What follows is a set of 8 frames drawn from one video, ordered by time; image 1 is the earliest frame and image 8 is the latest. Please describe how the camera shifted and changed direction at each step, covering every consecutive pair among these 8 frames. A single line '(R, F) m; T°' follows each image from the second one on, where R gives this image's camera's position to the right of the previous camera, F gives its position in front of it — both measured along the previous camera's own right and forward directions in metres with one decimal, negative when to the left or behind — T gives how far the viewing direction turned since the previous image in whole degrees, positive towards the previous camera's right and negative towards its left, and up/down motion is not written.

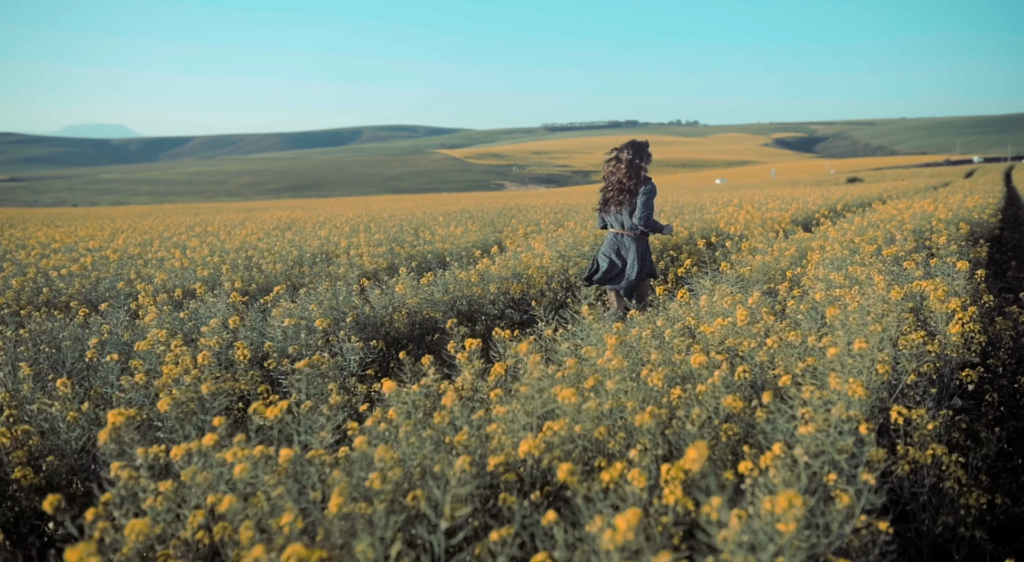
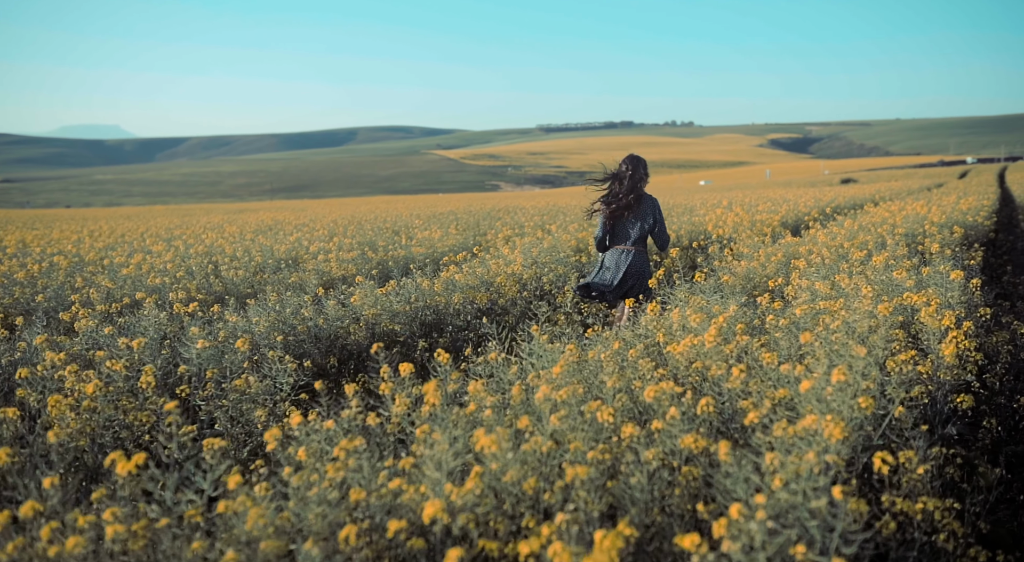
(+0.3, +0.4) m; 0°
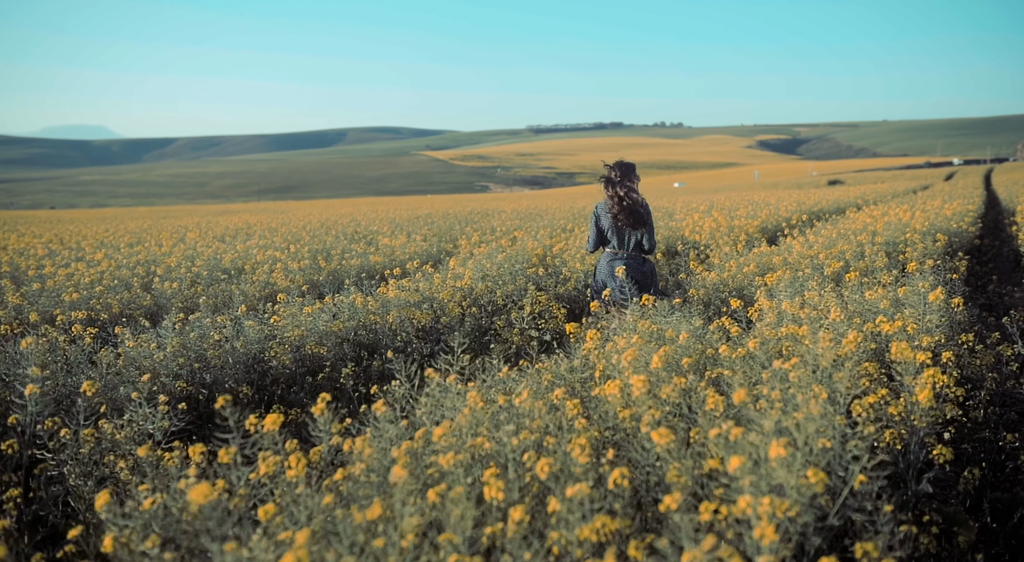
(+0.4, +0.6) m; +1°
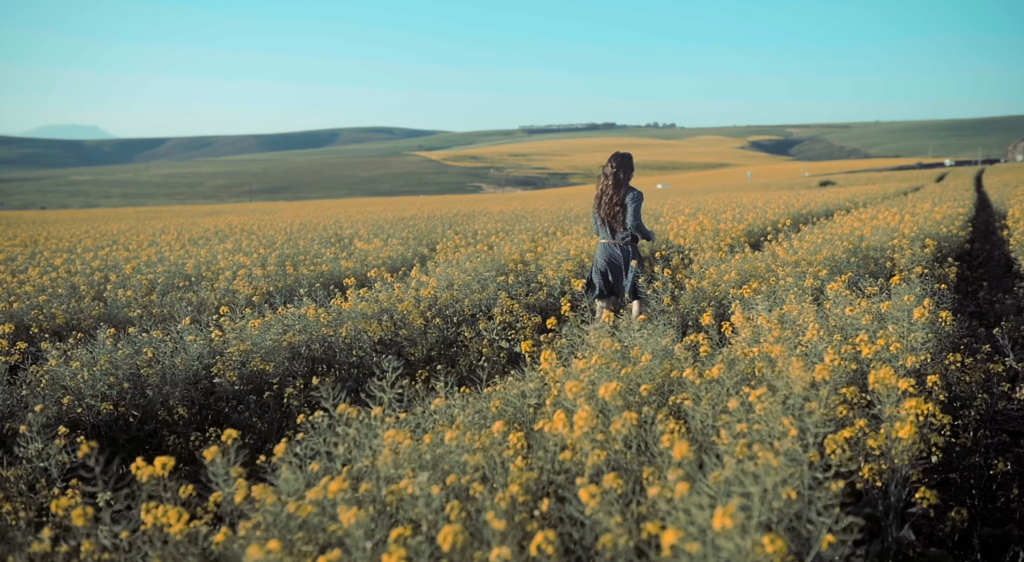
(+0.2, +0.3) m; +1°
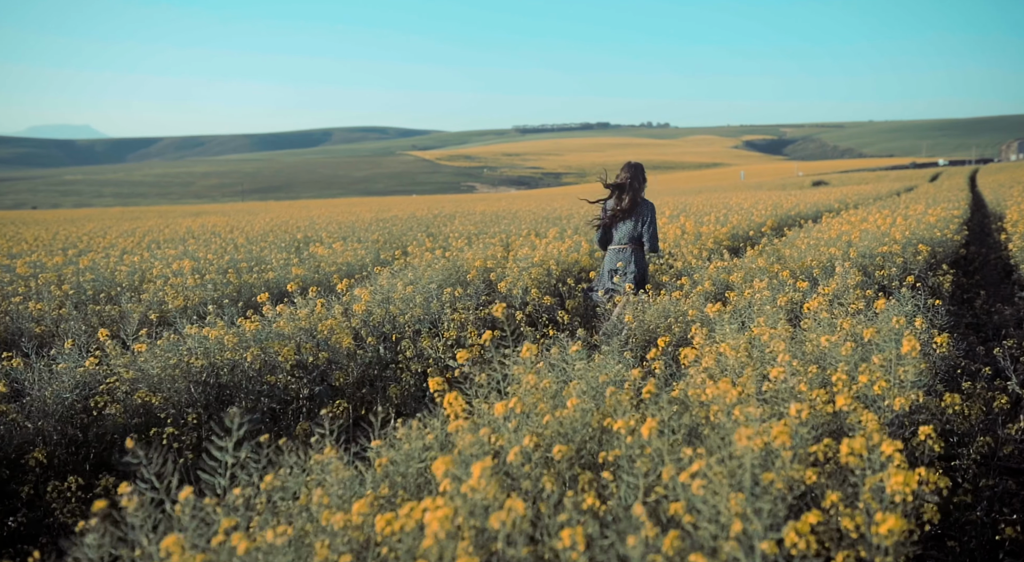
(+0.4, +0.7) m; 0°
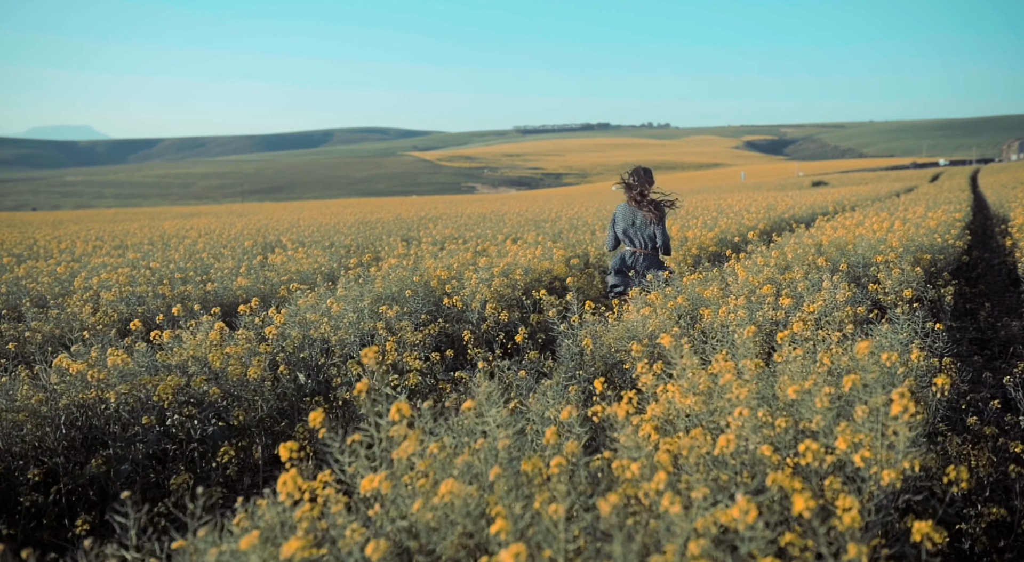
(+0.5, +0.7) m; 0°
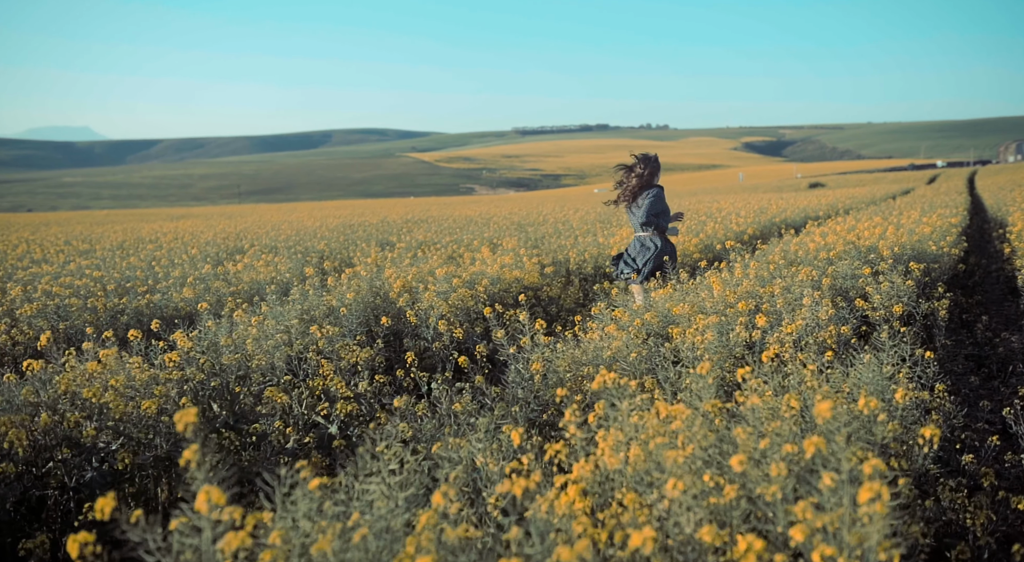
(+0.4, +0.6) m; 0°
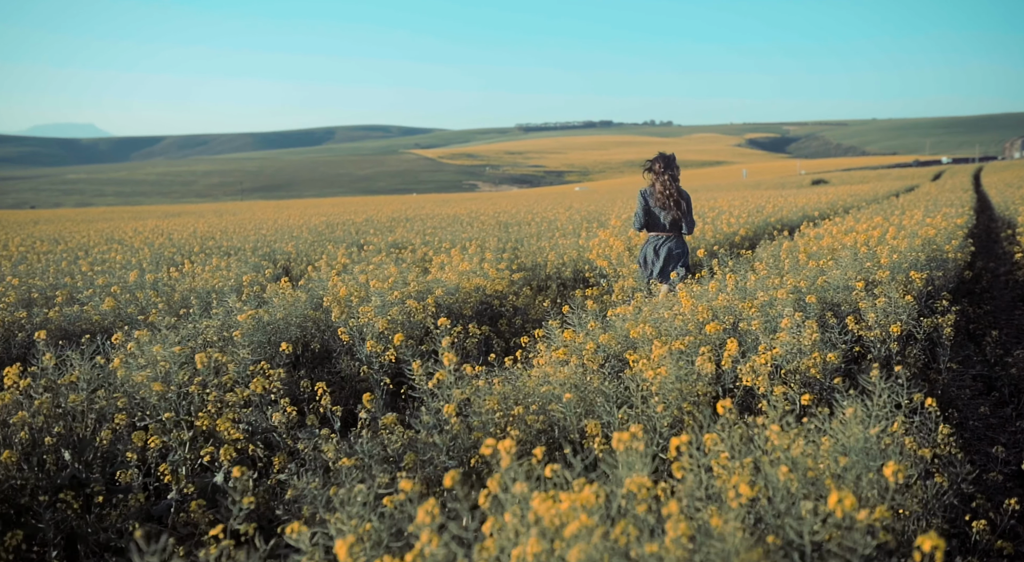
(+0.5, +0.8) m; 0°
